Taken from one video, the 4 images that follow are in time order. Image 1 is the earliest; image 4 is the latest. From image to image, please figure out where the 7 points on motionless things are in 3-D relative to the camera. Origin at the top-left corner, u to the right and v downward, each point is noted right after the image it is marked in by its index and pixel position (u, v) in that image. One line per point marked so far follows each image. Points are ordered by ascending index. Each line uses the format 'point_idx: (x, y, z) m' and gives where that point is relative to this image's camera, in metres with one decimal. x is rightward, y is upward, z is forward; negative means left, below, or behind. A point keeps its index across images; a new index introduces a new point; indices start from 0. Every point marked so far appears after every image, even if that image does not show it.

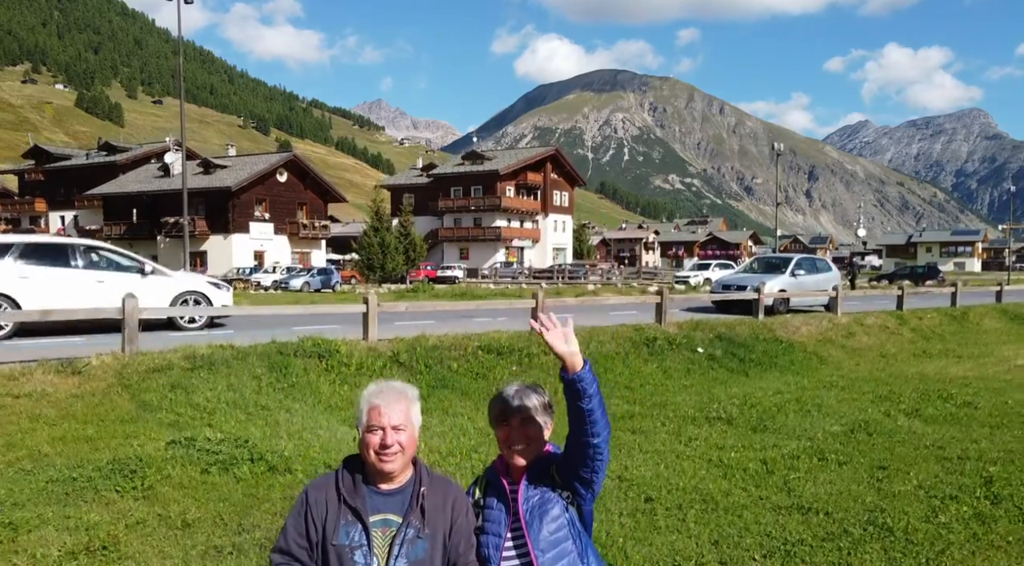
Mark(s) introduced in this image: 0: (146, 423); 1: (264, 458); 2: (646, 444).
0: (-3.5, -1.3, +8.6) m
1: (-2.1, -1.5, +7.7) m
2: (+1.5, -1.8, +10.4) m
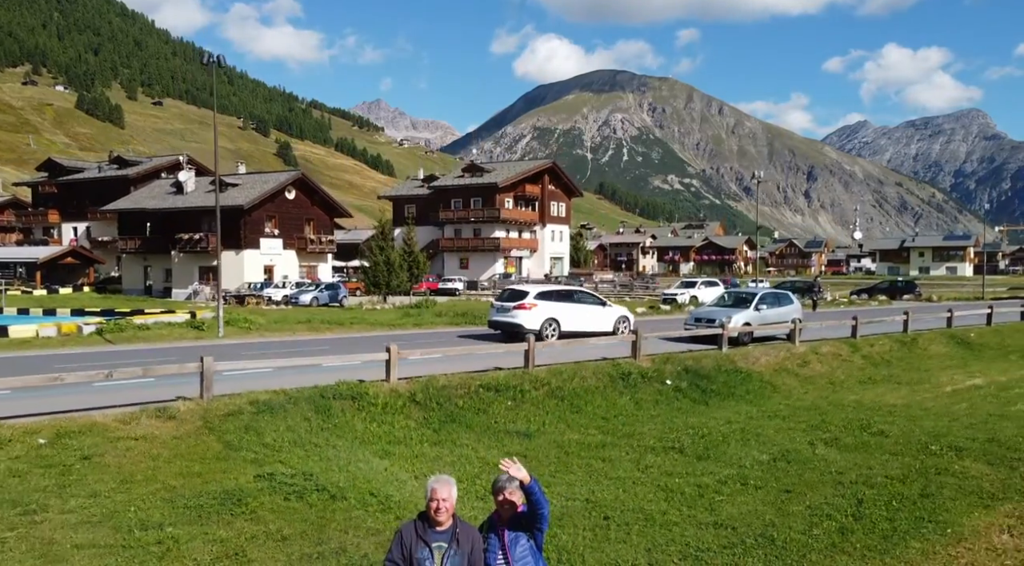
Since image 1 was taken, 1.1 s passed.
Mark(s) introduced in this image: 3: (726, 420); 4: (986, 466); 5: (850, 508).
0: (-3.5, -2.3, +11.5) m
1: (-2.2, -2.5, +10.6) m
2: (+1.5, -2.8, +13.3) m
3: (+4.1, -2.6, +17.2) m
4: (+7.3, -2.8, +13.9) m
5: (+4.2, -2.8, +11.3) m
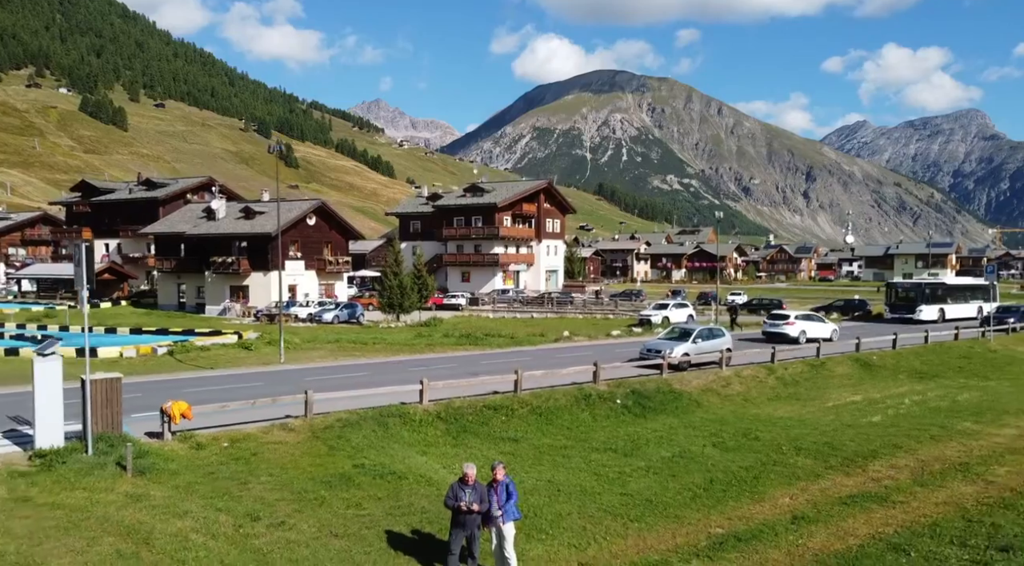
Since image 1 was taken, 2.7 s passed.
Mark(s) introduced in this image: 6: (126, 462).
0: (-3.7, -3.7, +19.2) m
1: (-2.3, -3.9, +18.3) m
2: (+1.3, -4.2, +21.0) m
3: (+3.9, -4.0, +24.9) m
4: (+7.1, -4.2, +21.6) m
5: (+4.0, -4.2, +19.0) m
6: (-7.1, -3.2, +16.6) m
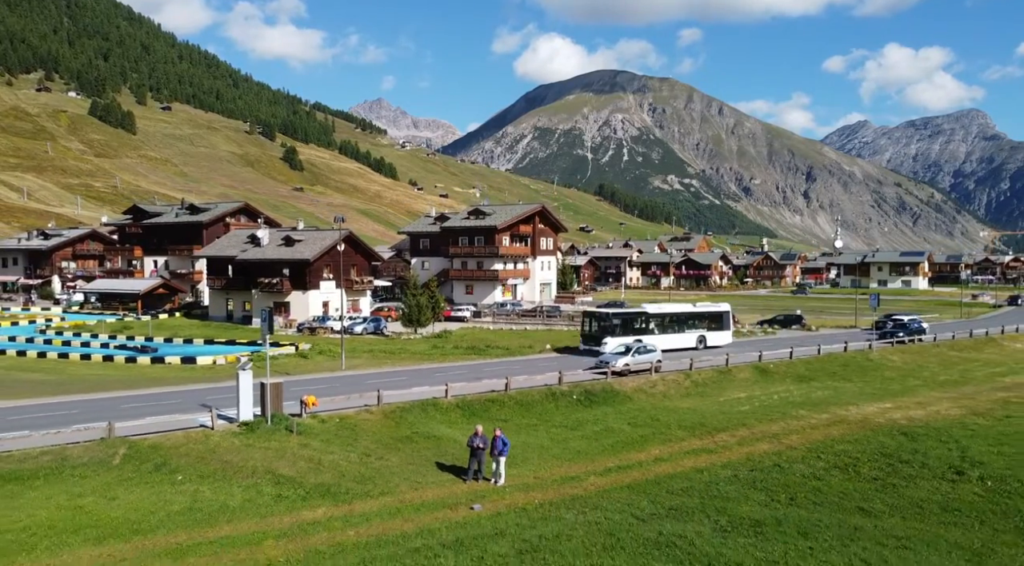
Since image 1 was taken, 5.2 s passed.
0: (-4.1, -5.3, +33.2) m
1: (-2.7, -5.5, +32.3) m
2: (+0.9, -5.8, +35.0) m
3: (+3.5, -5.7, +38.9) m
4: (+6.8, -5.9, +35.6) m
5: (+3.7, -5.9, +33.1) m
6: (-7.4, -4.9, +30.6) m
